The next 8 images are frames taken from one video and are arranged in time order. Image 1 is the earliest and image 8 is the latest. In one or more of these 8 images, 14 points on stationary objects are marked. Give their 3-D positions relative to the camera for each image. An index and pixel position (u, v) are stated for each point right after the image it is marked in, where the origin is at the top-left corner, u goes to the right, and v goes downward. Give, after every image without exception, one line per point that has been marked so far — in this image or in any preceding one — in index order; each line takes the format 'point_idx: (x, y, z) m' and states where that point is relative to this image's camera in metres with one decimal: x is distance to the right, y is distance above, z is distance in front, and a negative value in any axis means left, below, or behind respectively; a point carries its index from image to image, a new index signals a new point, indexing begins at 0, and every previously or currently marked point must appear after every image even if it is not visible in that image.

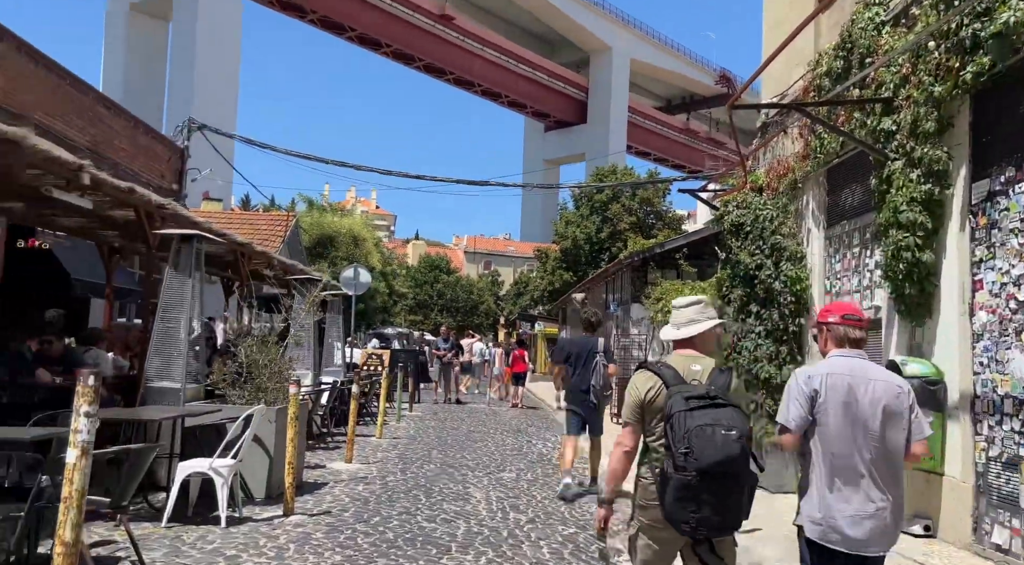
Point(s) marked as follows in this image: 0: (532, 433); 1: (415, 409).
0: (+0.3, -2.6, +16.1) m
1: (-2.0, -2.6, +18.9) m
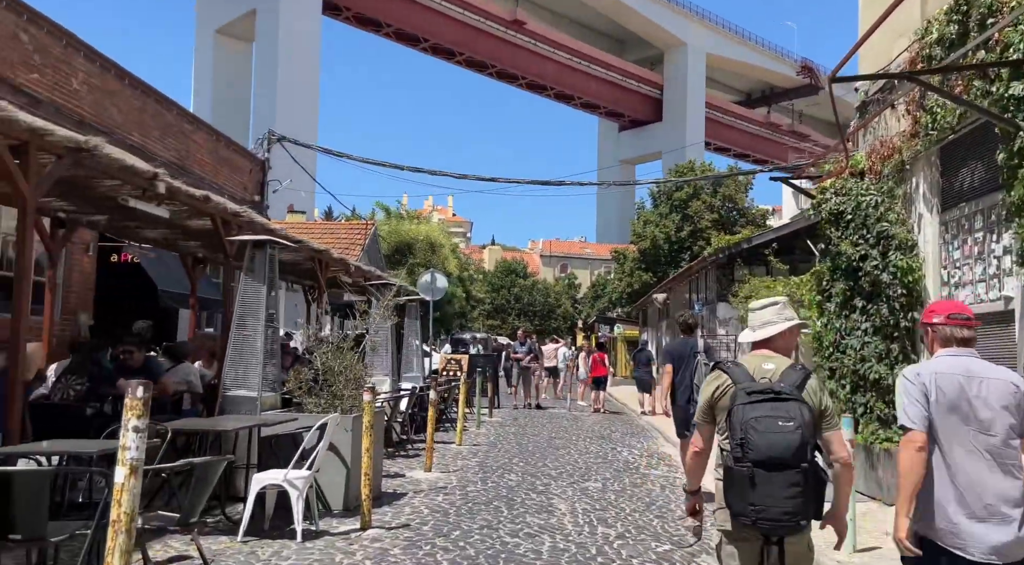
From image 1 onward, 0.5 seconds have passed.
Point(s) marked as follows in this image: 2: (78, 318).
0: (+1.8, -2.7, +15.6) m
1: (-0.4, -2.7, +18.6) m
2: (-6.6, -0.5, +13.9) m
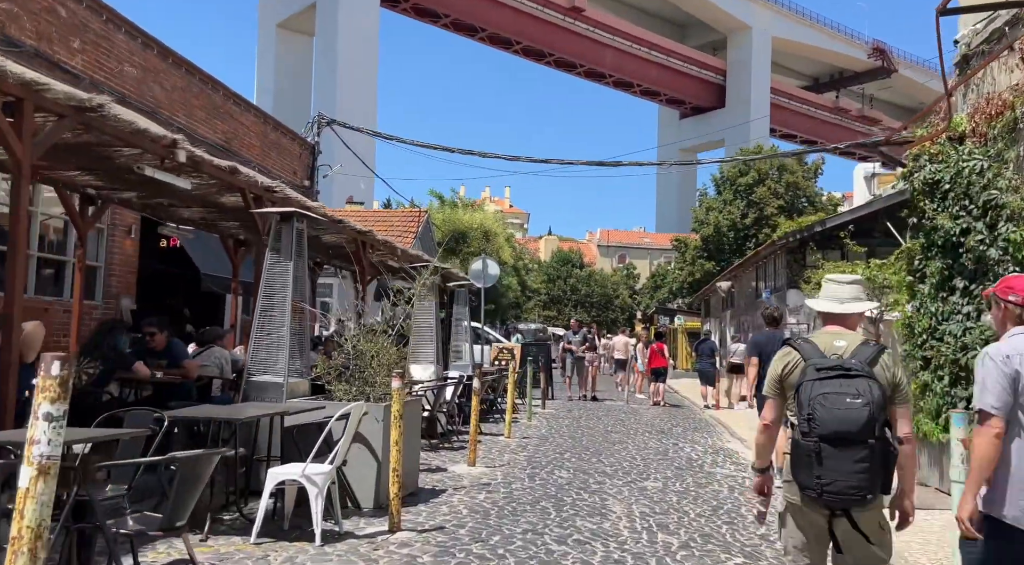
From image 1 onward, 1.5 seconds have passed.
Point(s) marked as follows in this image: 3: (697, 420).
0: (+2.6, -2.4, +14.6) m
1: (+0.7, -2.4, +17.8) m
2: (-5.8, -0.3, +13.5) m
3: (+3.6, -2.7, +17.8) m
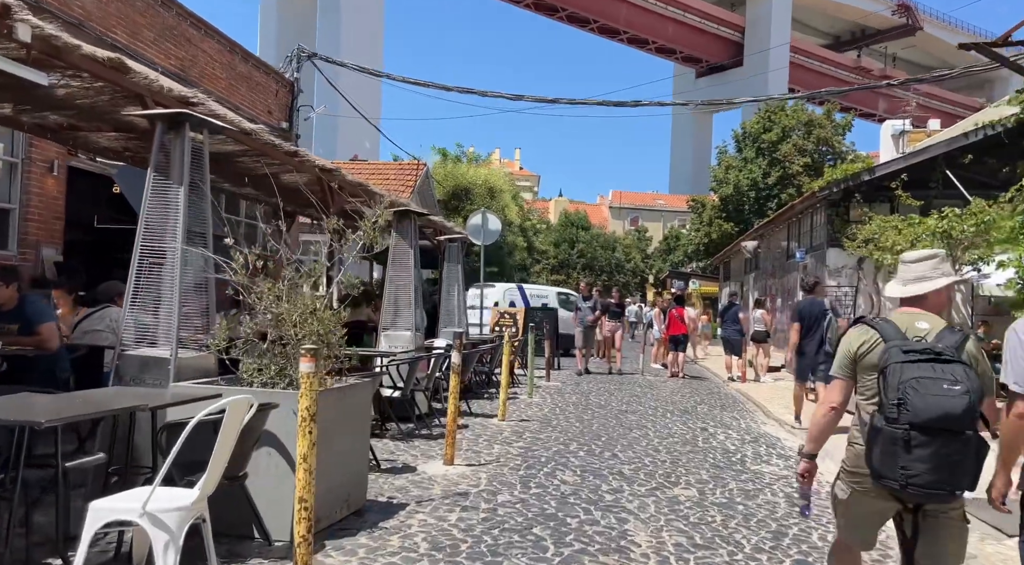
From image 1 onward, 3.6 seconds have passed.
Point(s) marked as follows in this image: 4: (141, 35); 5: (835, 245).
0: (+2.6, -1.8, +12.4) m
1: (+0.7, -1.6, +15.6) m
2: (-5.8, +0.4, +11.3) m
3: (+3.6, -1.9, +15.6) m
4: (-5.4, +3.6, +13.2) m
5: (+6.2, +0.7, +17.8) m
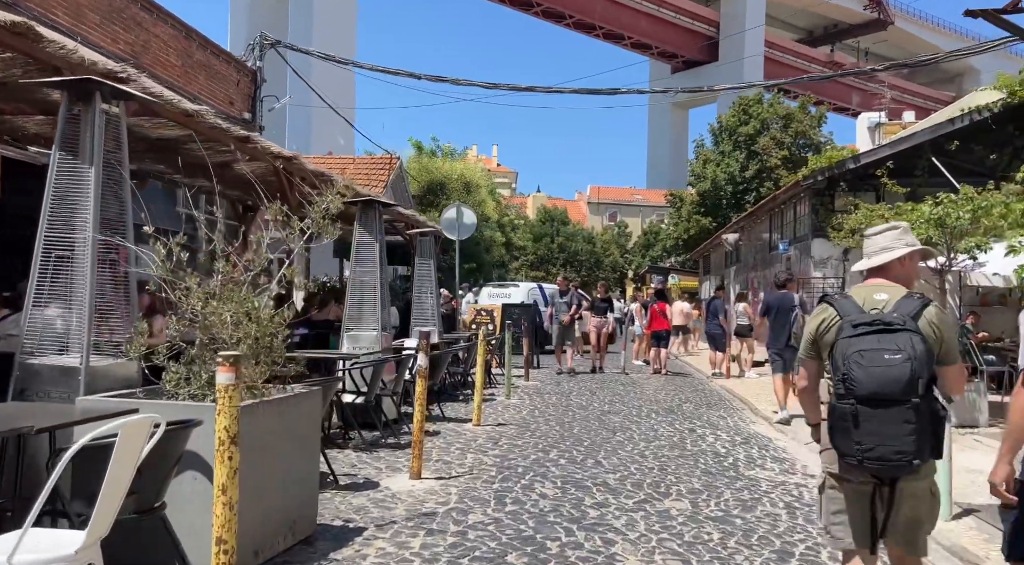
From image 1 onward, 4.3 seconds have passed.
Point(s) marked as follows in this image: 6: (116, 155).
0: (+2.3, -1.7, +11.8) m
1: (+0.3, -1.6, +14.9) m
2: (-6.1, +0.4, +10.5) m
3: (+3.2, -1.8, +14.9) m
4: (-5.7, +3.6, +12.3) m
5: (+5.7, +0.9, +17.2) m
6: (-2.1, +0.7, +4.9) m
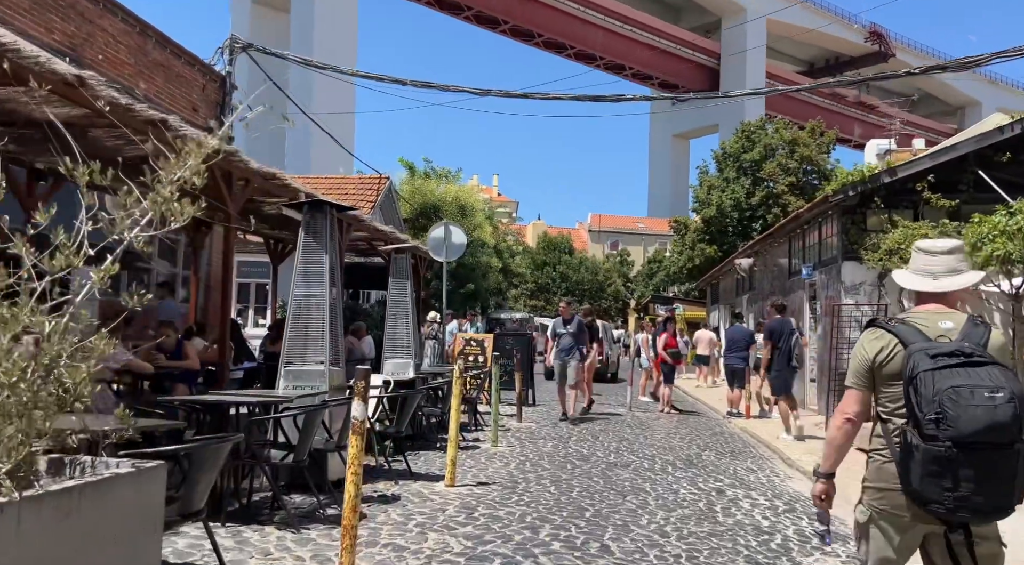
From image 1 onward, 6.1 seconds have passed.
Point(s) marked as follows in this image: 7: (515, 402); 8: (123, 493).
0: (+2.1, -2.0, +9.8) m
1: (+0.2, -1.9, +12.9) m
2: (-6.3, +0.2, +8.6) m
3: (+3.0, -2.2, +13.0) m
4: (-5.9, +3.3, +10.5) m
5: (+5.6, +0.4, +15.3) m
6: (-2.2, +0.7, +3.0) m
7: (+0.1, -2.0, +15.3) m
8: (-1.3, -0.7, +3.1) m
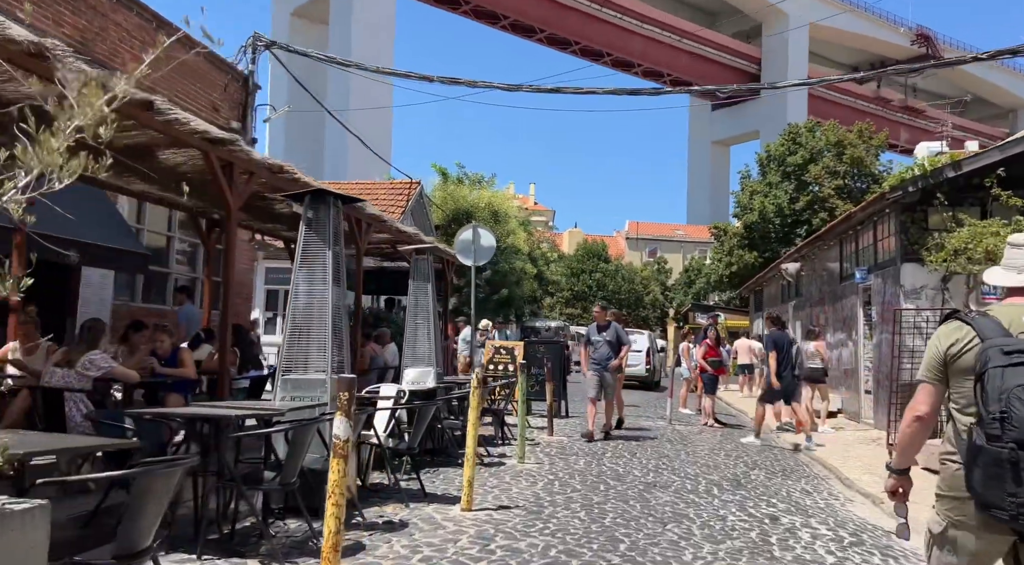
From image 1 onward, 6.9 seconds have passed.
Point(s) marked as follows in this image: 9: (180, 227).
0: (+2.4, -2.0, +8.9) m
1: (+0.6, -2.0, +12.1) m
2: (-6.0, +0.2, +8.0) m
3: (+3.4, -2.2, +11.9) m
4: (-5.6, +3.3, +10.0) m
5: (+6.1, +0.3, +14.2) m
6: (-2.3, +0.7, +2.3) m
7: (+0.6, -2.0, +14.4) m
8: (-1.3, -0.7, +2.3) m
9: (-5.1, +0.9, +14.2) m
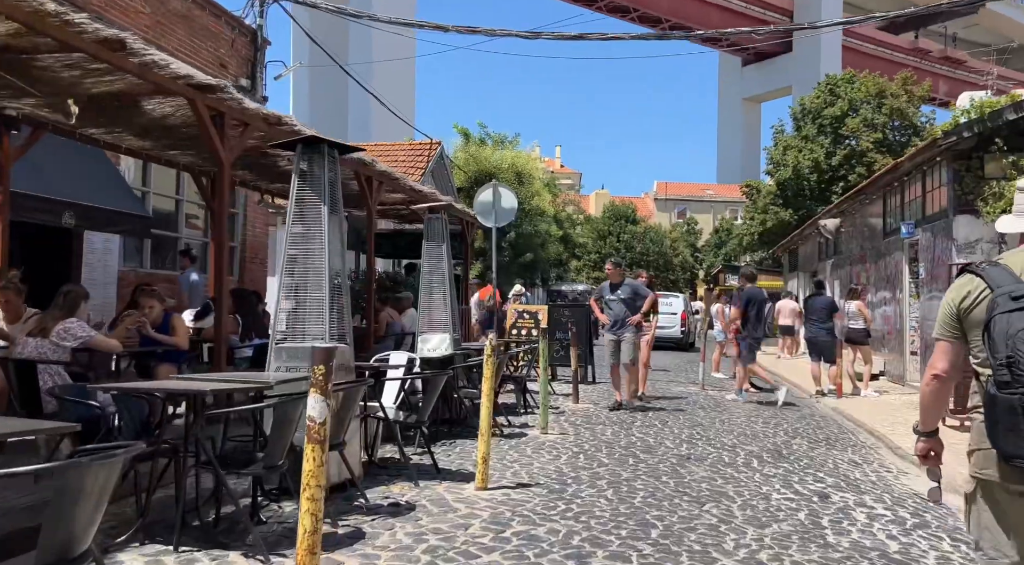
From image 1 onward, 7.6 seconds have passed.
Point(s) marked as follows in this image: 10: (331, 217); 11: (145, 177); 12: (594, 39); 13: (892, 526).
0: (+2.6, -1.6, +8.1) m
1: (+0.9, -1.5, +11.4) m
2: (-5.9, +0.4, +7.5) m
3: (+3.7, -1.7, +11.2) m
4: (-5.4, +3.6, +9.3) m
5: (+6.4, +1.0, +13.3) m
6: (-2.3, +0.8, +1.6) m
7: (+1.0, -1.4, +13.7) m
8: (-1.3, -0.5, +1.6) m
9: (-4.8, +1.4, +13.6) m
10: (-1.3, +0.5, +6.4) m
11: (-5.0, +1.4, +12.5) m
12: (+1.2, +3.7, +13.9) m
13: (+2.4, -1.5, +5.7) m
